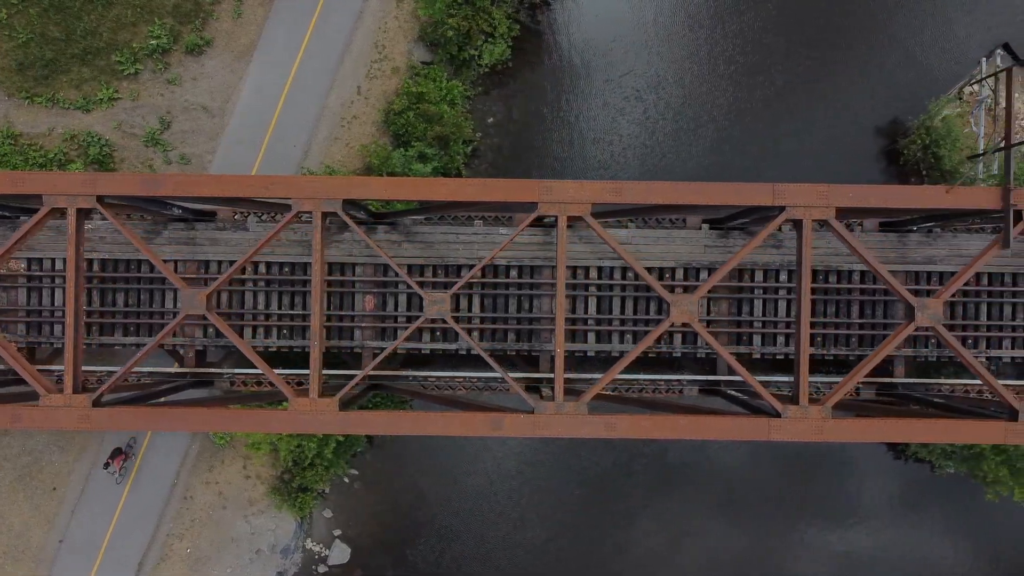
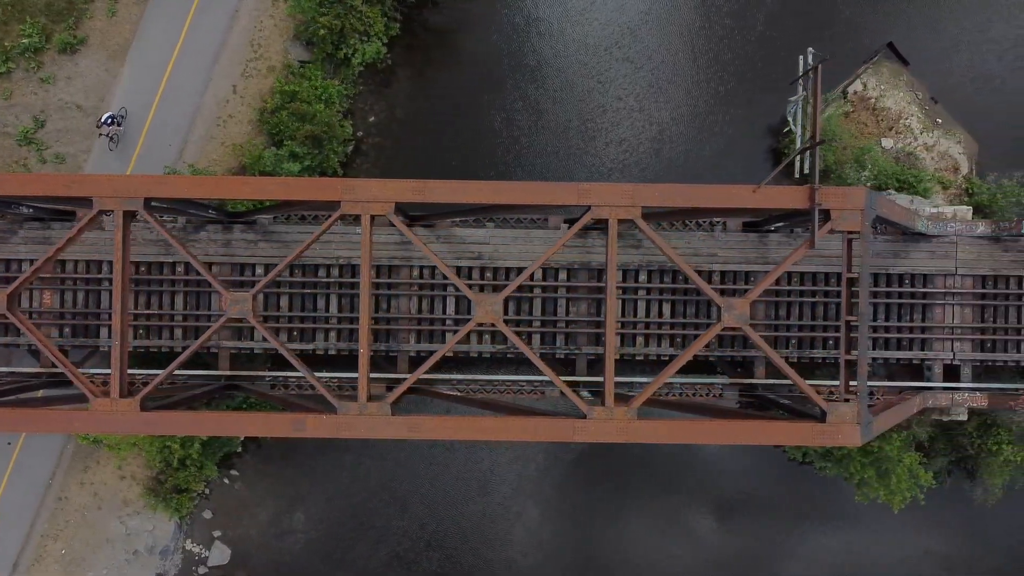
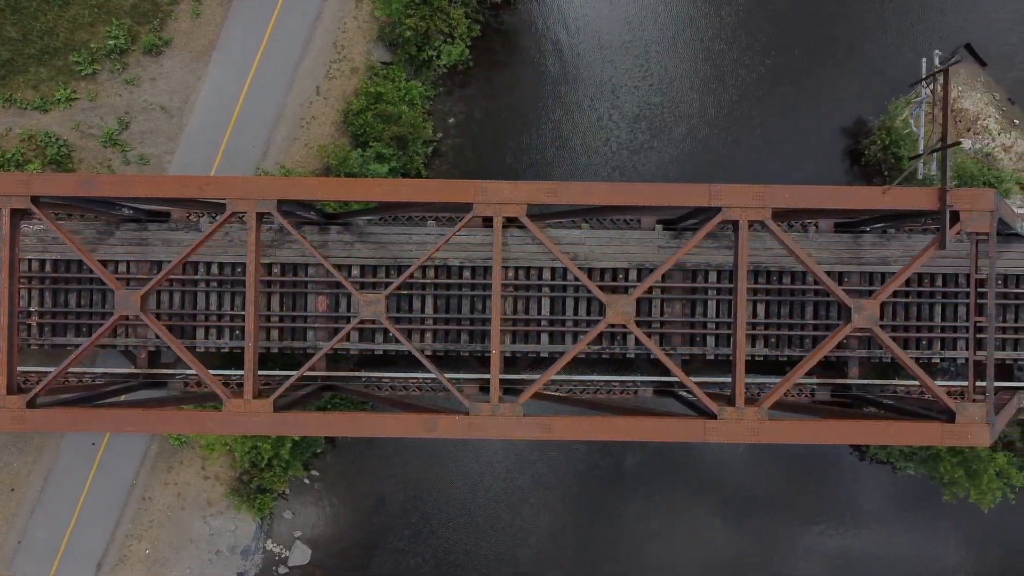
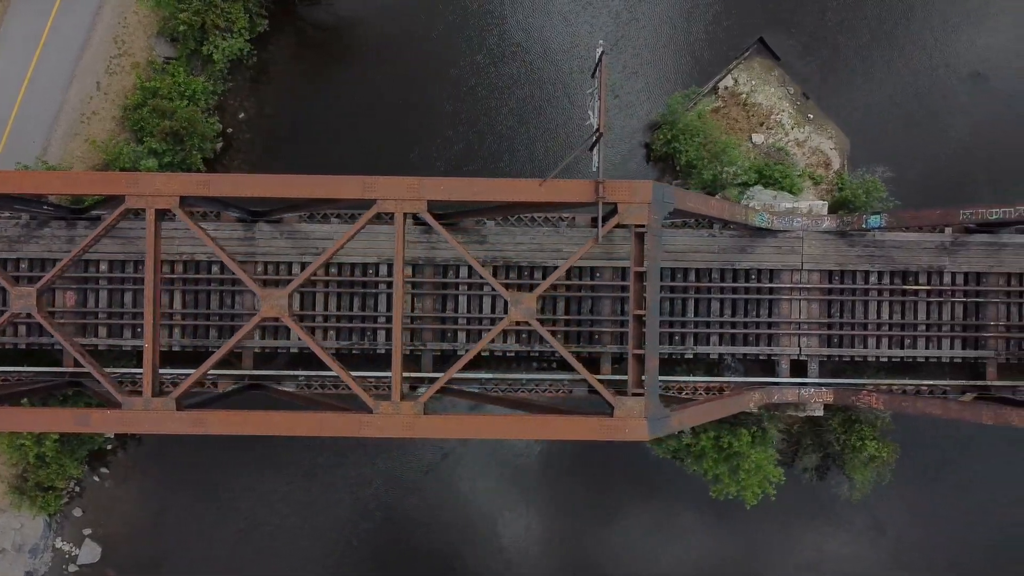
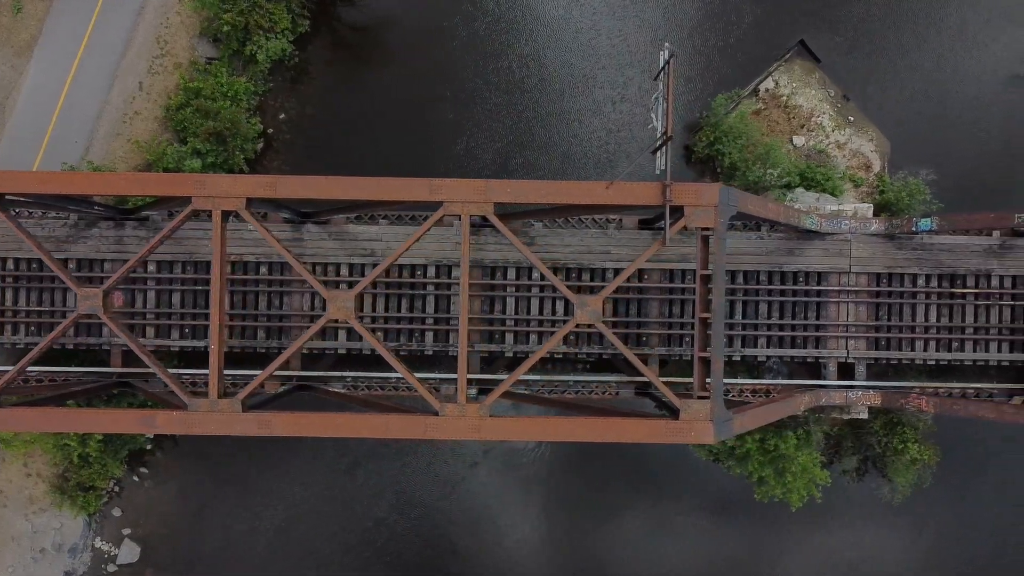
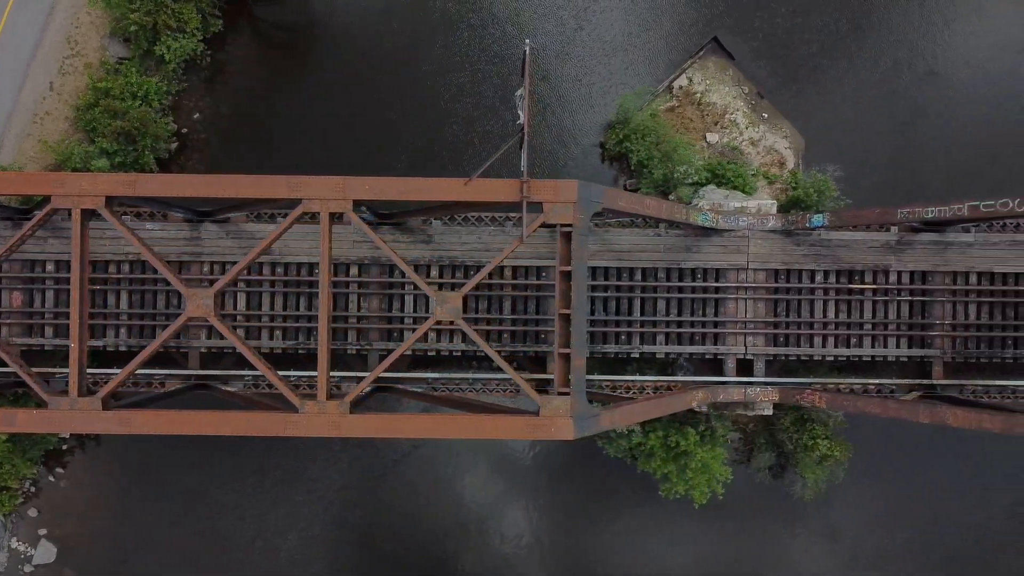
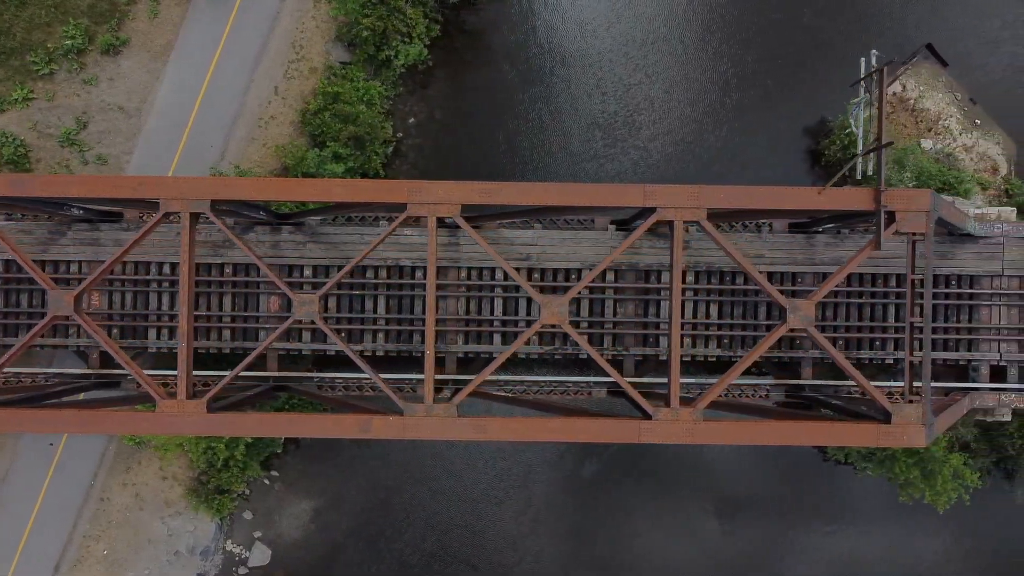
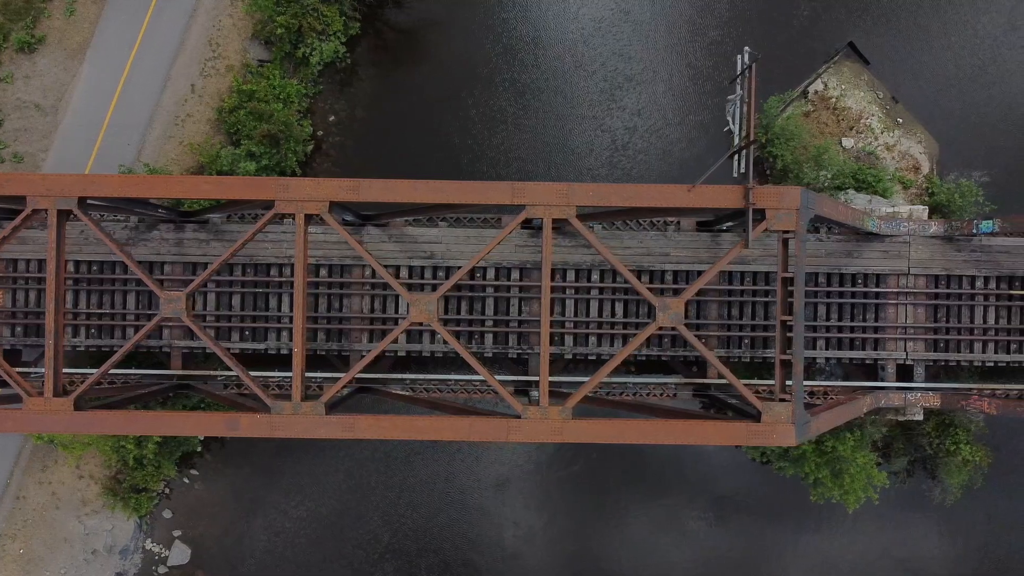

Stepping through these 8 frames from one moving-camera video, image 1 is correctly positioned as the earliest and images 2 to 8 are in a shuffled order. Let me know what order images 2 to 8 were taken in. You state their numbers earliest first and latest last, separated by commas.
3, 7, 2, 8, 5, 4, 6
